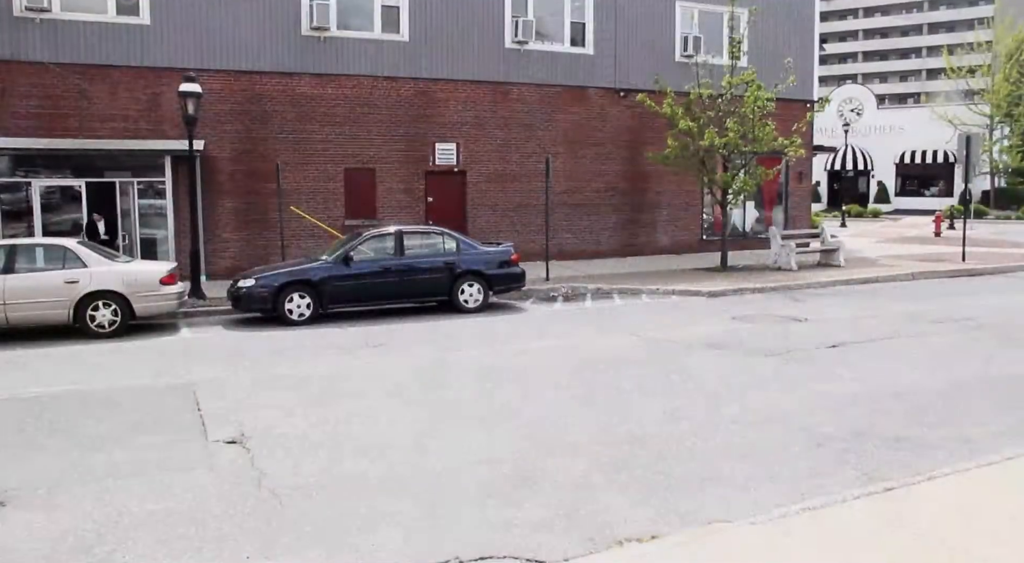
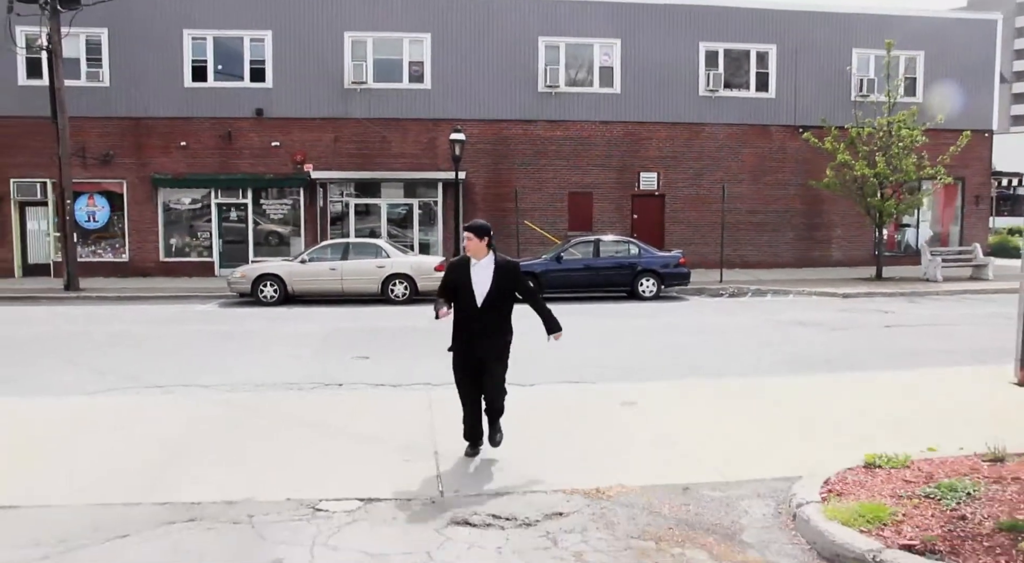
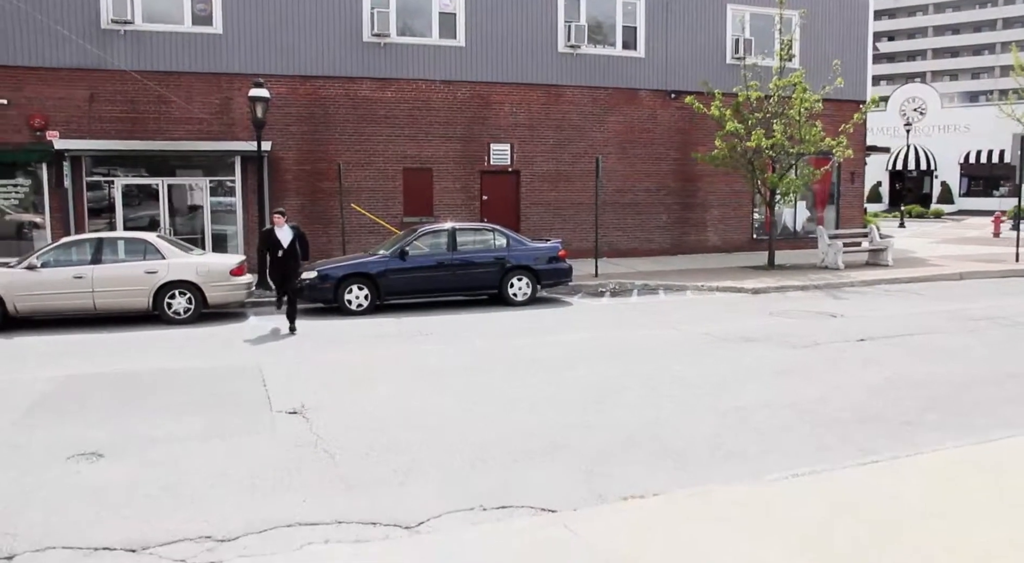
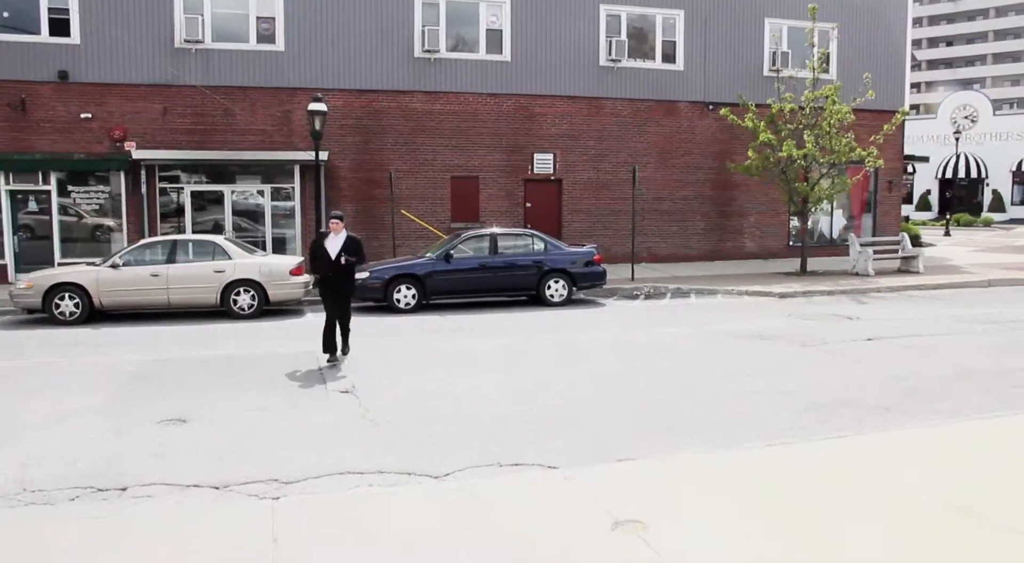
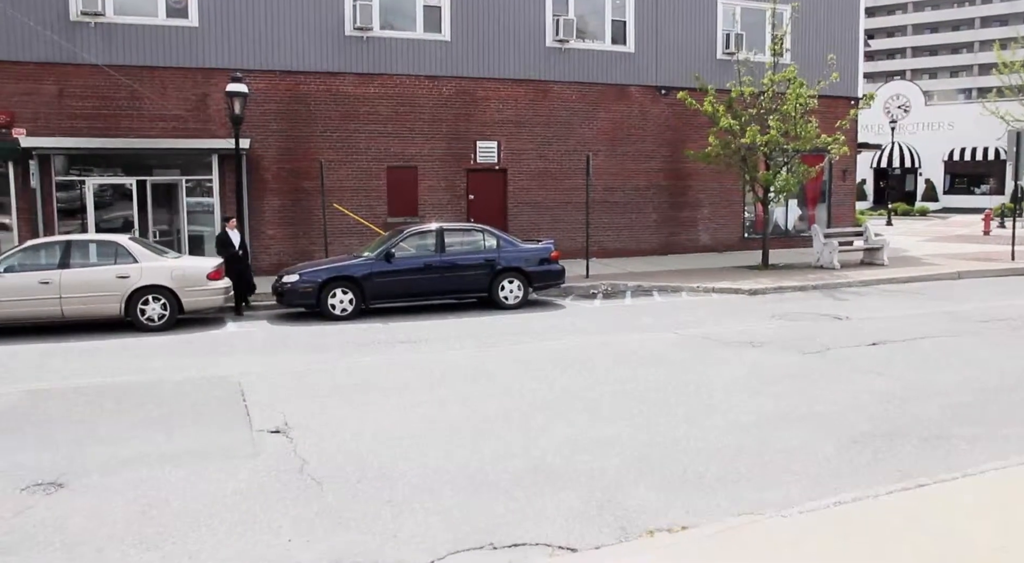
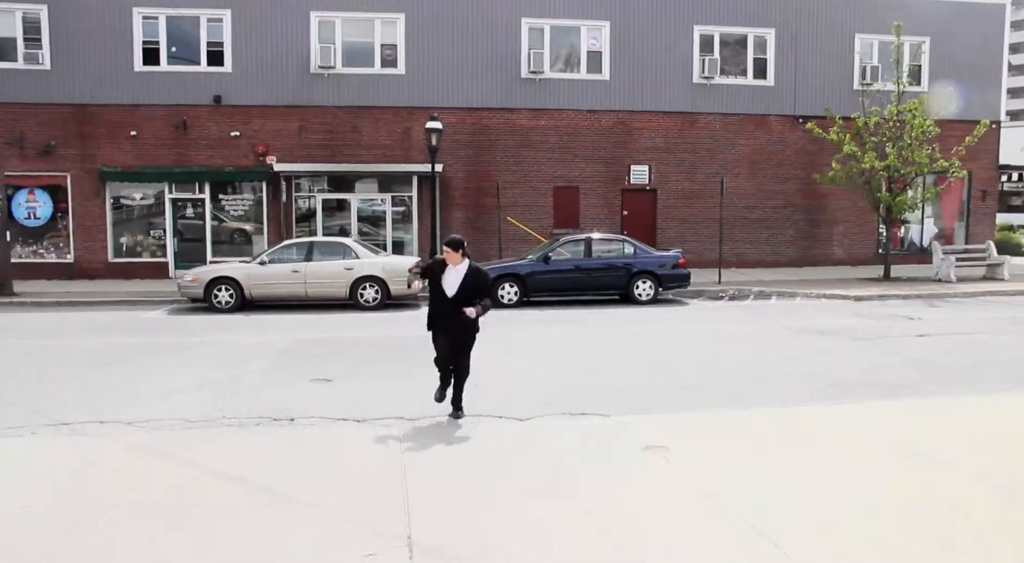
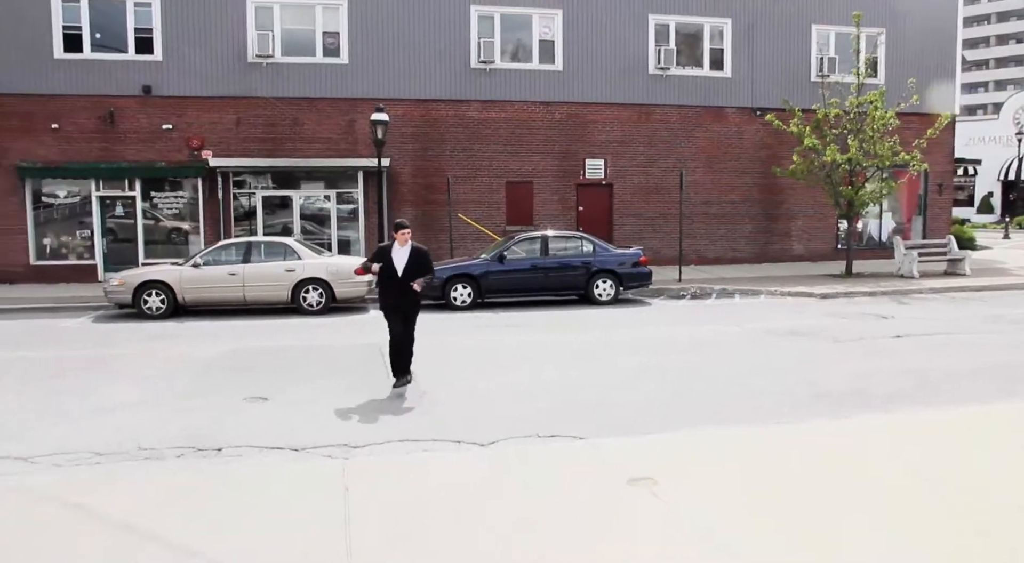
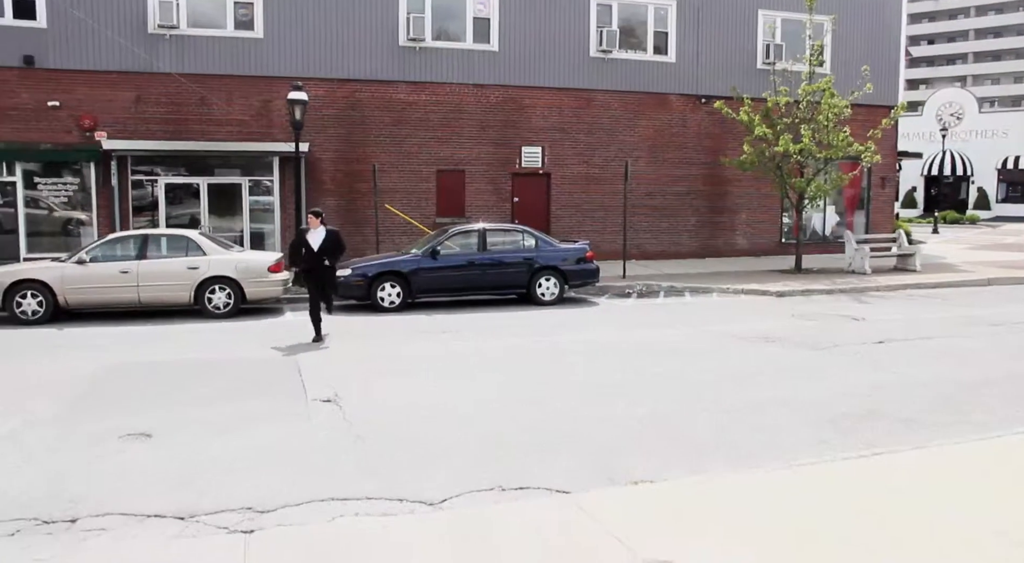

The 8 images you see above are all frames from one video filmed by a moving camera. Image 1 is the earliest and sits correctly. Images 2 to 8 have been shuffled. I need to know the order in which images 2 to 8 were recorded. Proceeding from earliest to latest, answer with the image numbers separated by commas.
5, 3, 8, 4, 7, 6, 2
